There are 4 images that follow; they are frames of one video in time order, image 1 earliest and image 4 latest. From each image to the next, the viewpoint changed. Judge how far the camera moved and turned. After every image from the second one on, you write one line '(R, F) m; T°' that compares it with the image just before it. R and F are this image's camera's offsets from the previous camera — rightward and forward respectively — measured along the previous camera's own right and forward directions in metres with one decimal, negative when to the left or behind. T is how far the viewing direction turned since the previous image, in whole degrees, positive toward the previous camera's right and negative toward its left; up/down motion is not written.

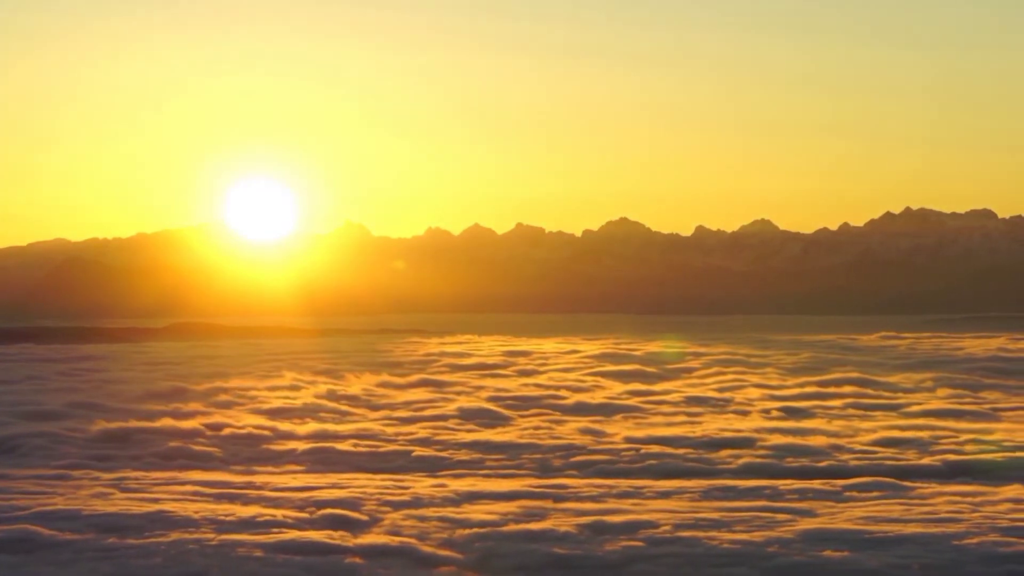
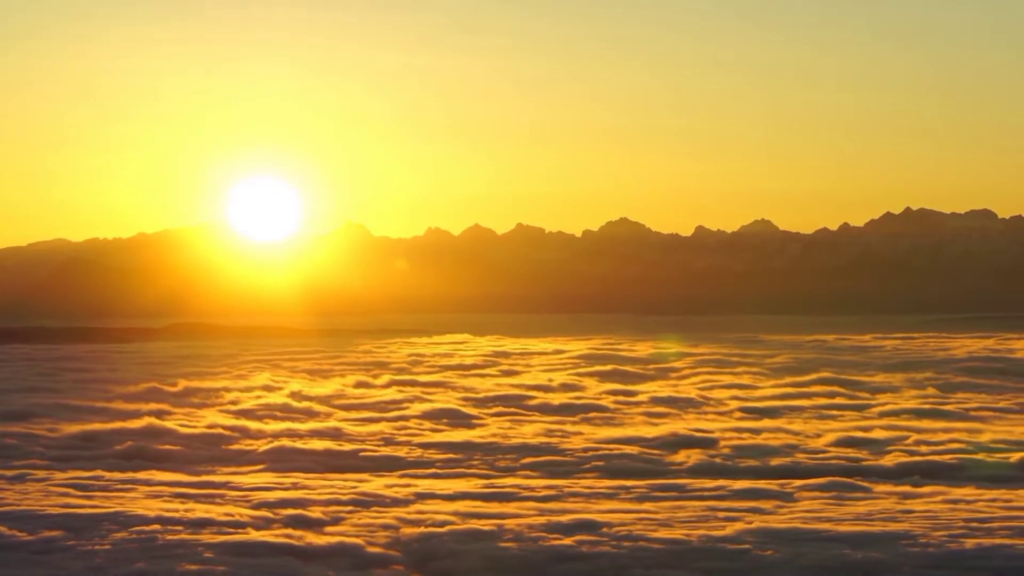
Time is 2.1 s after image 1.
(+1.7, +0.1) m; 0°
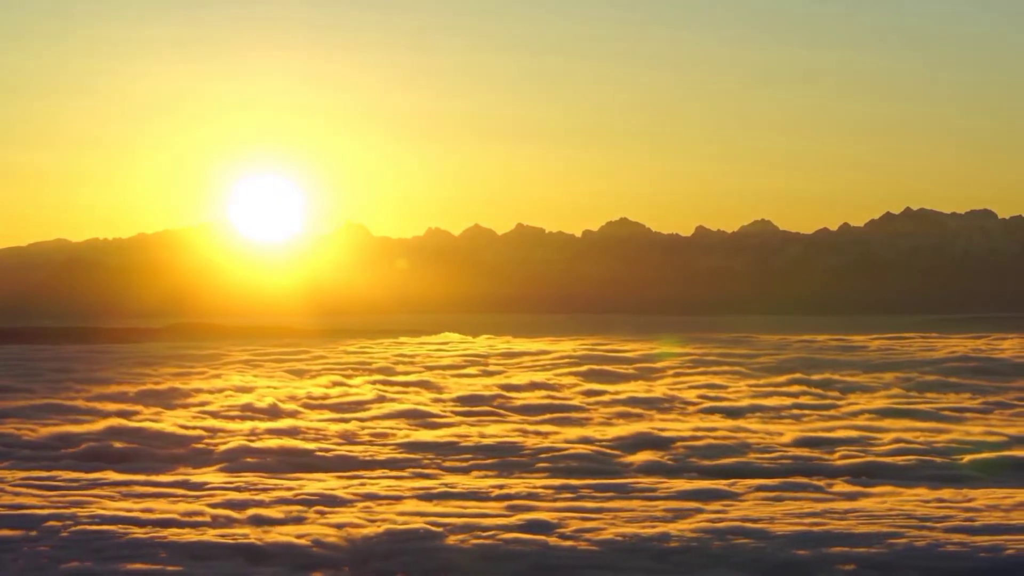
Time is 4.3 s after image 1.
(+1.8, -0.2) m; 0°
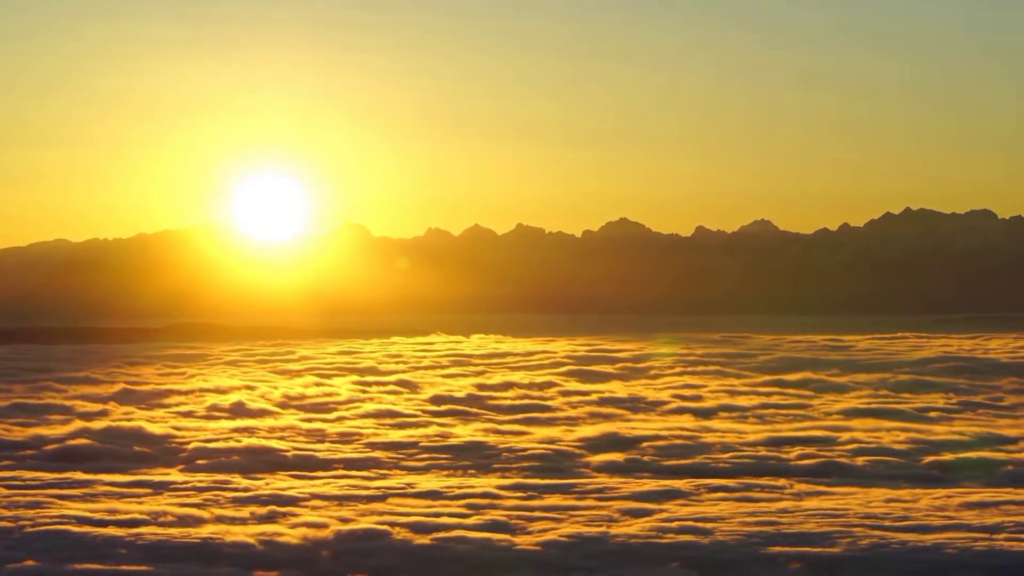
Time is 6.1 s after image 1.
(+1.6, -0.1) m; 0°
